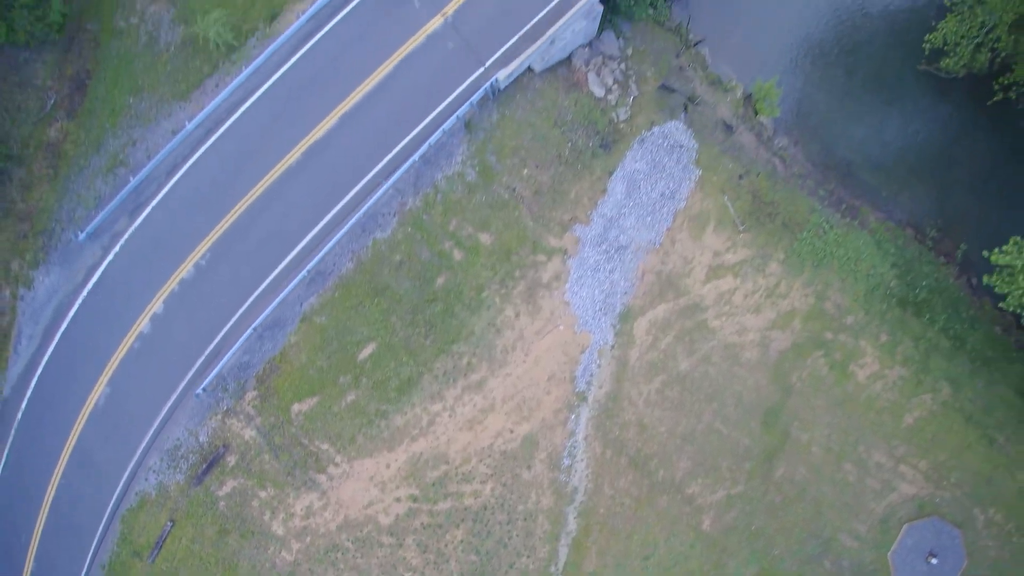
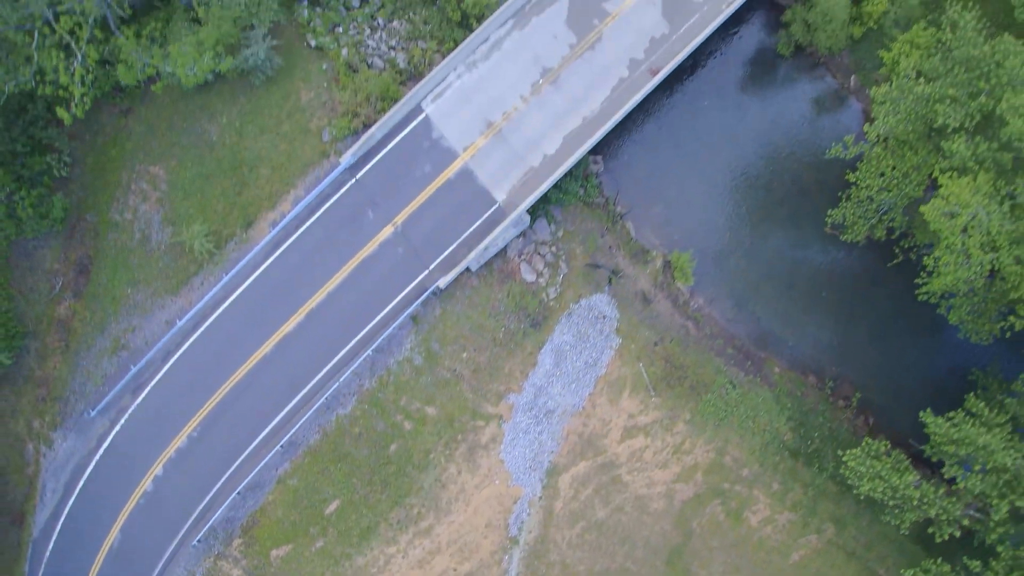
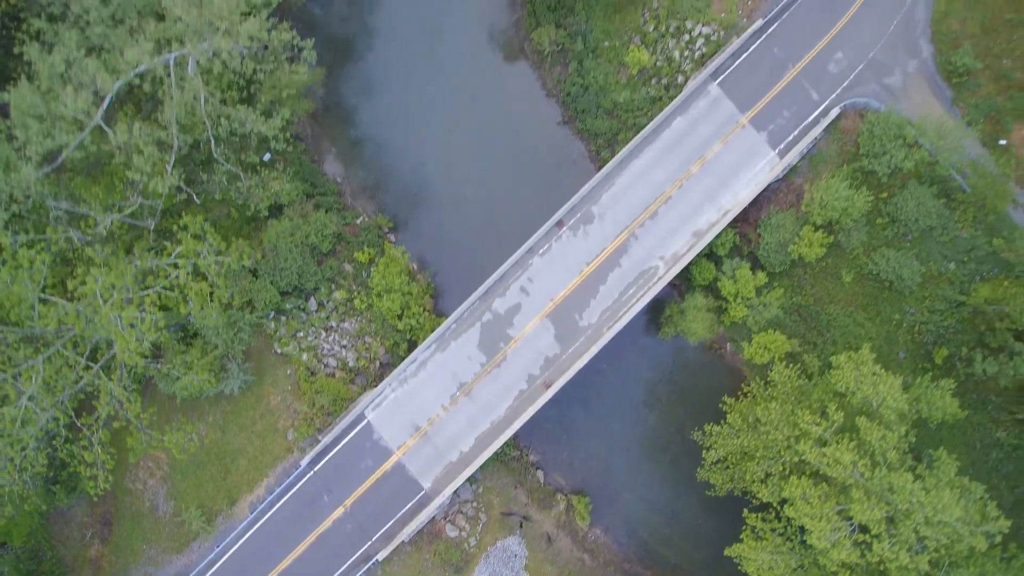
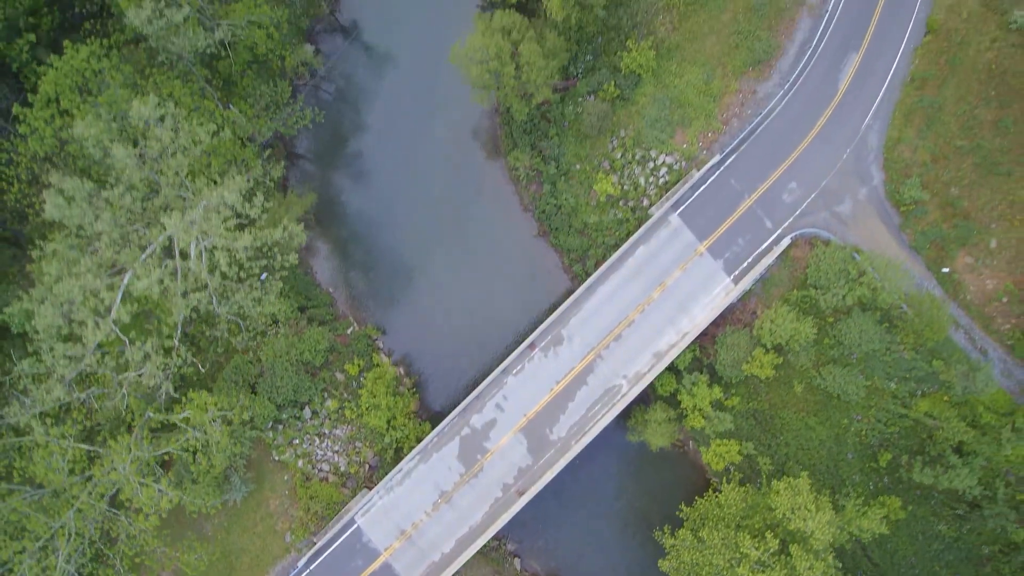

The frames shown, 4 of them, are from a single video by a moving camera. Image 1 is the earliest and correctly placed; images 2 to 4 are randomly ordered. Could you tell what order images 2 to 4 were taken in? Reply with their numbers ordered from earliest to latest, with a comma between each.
2, 3, 4
